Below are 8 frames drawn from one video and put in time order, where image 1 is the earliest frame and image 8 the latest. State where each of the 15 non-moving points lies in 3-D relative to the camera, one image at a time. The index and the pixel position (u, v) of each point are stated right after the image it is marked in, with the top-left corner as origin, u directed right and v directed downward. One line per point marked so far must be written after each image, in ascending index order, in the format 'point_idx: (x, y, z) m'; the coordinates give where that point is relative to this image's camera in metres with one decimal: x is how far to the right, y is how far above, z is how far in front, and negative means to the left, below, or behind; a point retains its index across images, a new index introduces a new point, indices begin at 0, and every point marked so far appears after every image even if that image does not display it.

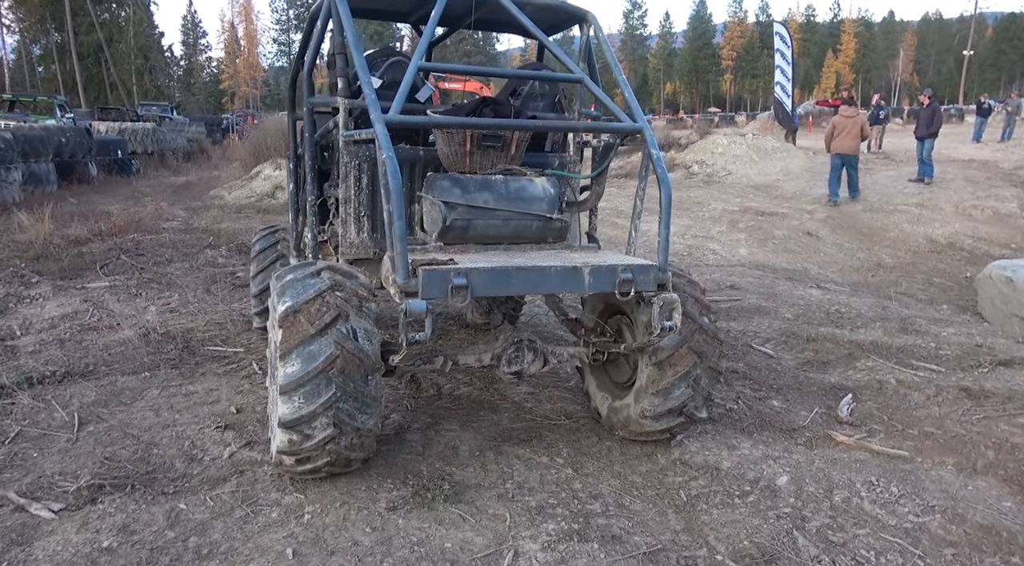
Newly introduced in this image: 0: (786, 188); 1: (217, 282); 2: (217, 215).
0: (+4.7, +1.6, +12.5) m
1: (-2.4, 0.0, +5.9) m
2: (-4.3, +1.0, +10.6) m
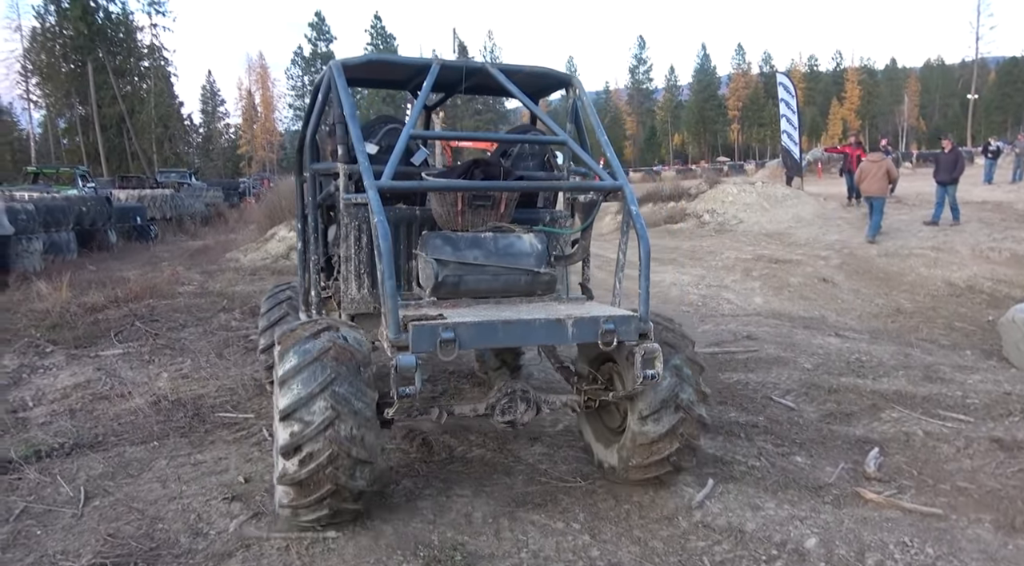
0: (+4.9, +0.8, +12.5) m
1: (-2.3, -0.5, +5.9) m
2: (-4.1, +0.1, +10.7) m
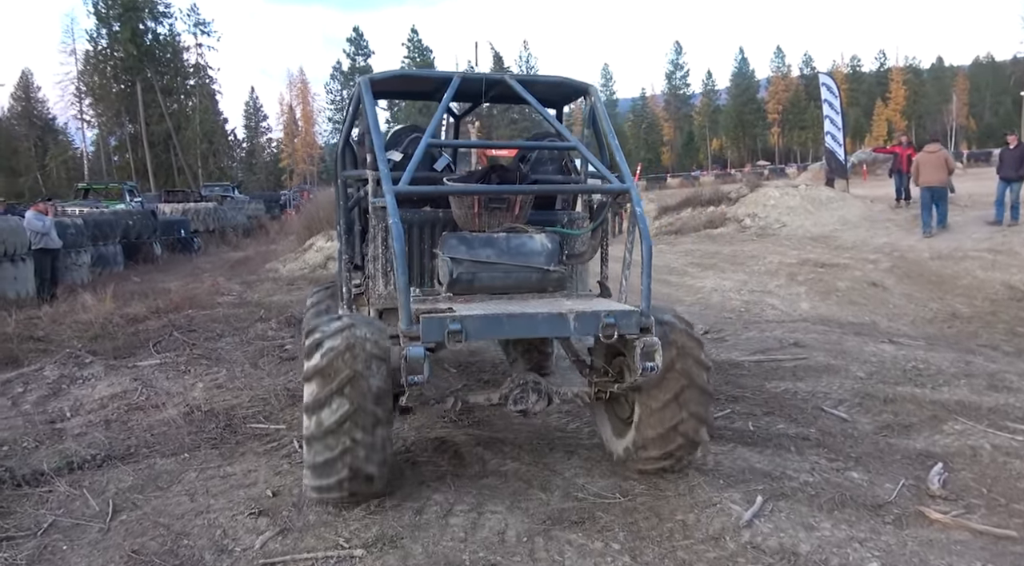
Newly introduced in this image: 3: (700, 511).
0: (+5.5, +0.8, +12.1) m
1: (-2.0, -0.6, +5.8) m
2: (-3.6, -0.1, +10.8) m
3: (+0.7, -0.9, +2.8) m
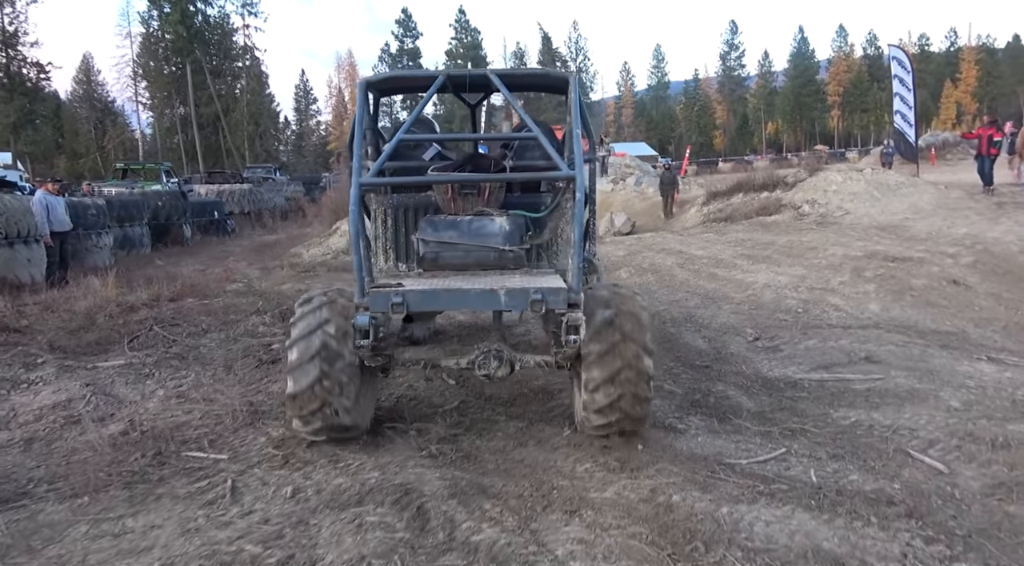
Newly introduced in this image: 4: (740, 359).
0: (+6.0, +0.8, +10.9) m
1: (-1.9, -0.5, +5.1) m
2: (-3.1, +0.1, +10.2) m
3: (+0.6, -0.9, +1.9) m
4: (+1.5, -0.5, +5.0) m
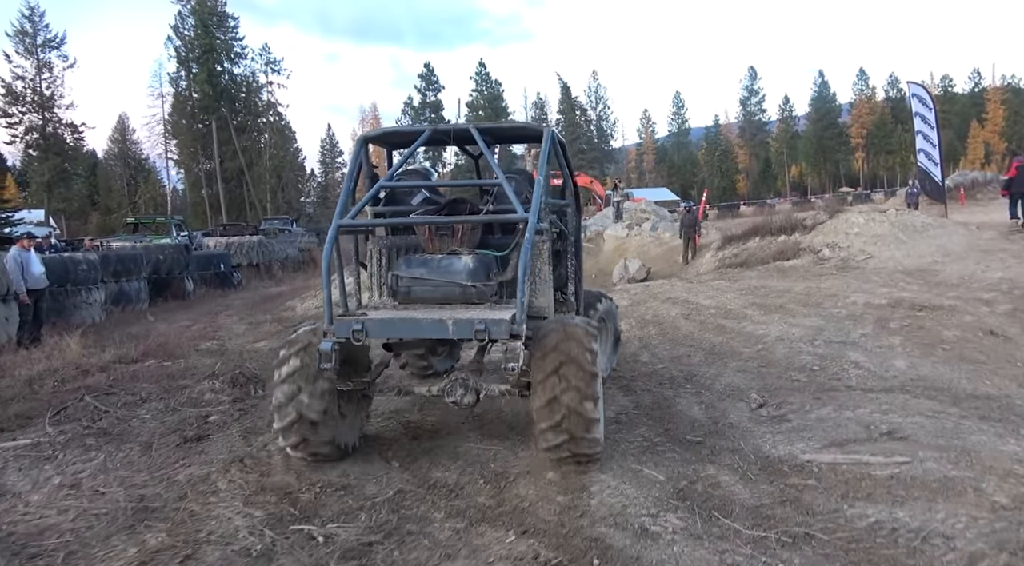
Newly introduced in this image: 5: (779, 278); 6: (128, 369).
0: (+6.0, +0.2, +10.0) m
1: (-2.1, -0.9, +4.5) m
2: (-3.2, -0.6, +9.6) m
3: (+0.3, -1.1, +1.2) m
4: (+1.3, -0.9, +4.2) m
5: (+4.1, +0.1, +11.1) m
6: (-3.4, -0.8, +6.6) m
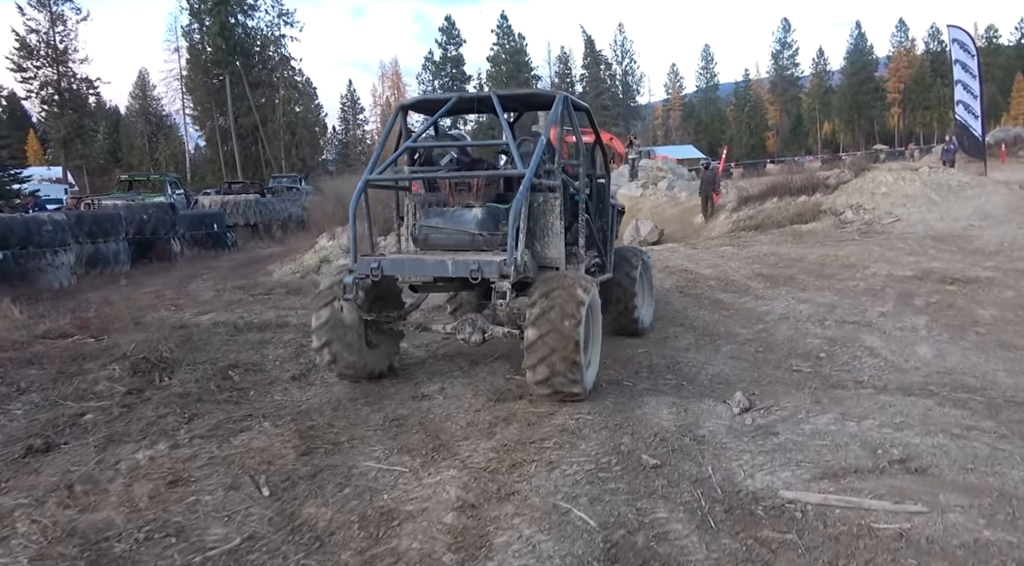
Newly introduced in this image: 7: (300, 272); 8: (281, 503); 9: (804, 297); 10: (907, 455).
0: (+5.8, +0.6, +8.9) m
1: (-2.5, -0.8, +3.7) m
2: (-3.4, -0.2, +8.9) m
3: (-0.2, -1.1, +0.4) m
4: (+0.9, -0.8, +3.4) m
5: (+3.9, +0.5, +10.0) m
6: (-3.8, -0.5, +5.8) m
7: (-3.2, +0.2, +11.0) m
8: (-0.9, -0.9, +3.0) m
9: (+2.7, -0.1, +6.7) m
10: (+1.6, -0.7, +3.0) m
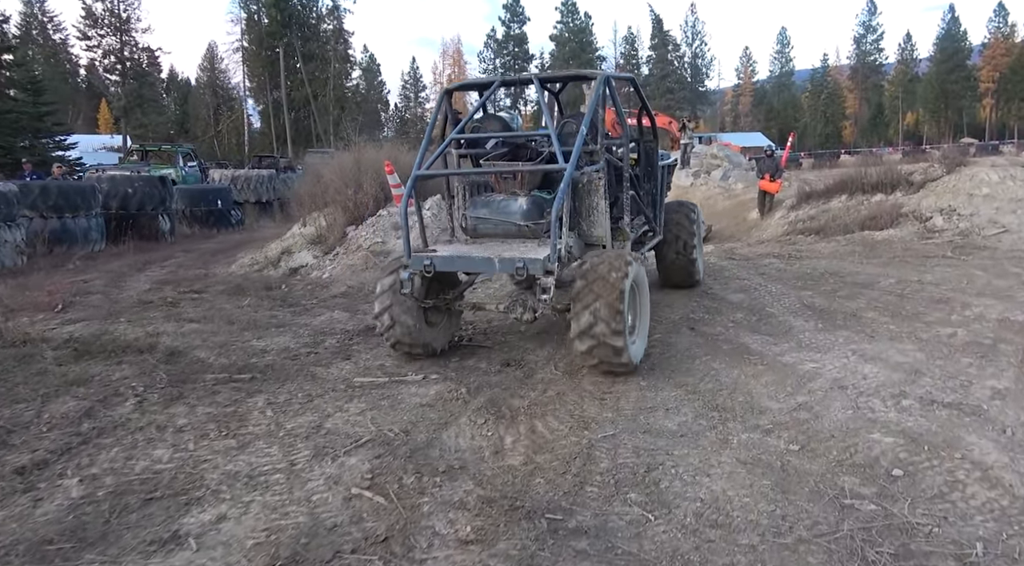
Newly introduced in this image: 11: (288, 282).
0: (+5.5, +0.2, +6.5) m
1: (-3.2, -0.9, +2.0) m
2: (-3.7, -0.2, +7.2) m
3: (-1.2, -1.4, -1.5) m
4: (+0.2, -1.1, +1.4) m
5: (+3.7, +0.3, +7.8) m
6: (-4.3, -0.5, +4.2) m
7: (-3.2, +0.2, +9.3) m
8: (-1.7, -1.1, +1.2) m
9: (+2.3, -0.4, +4.6) m
10: (+0.9, -1.0, +1.0) m
11: (-2.6, 0.0, +8.4) m
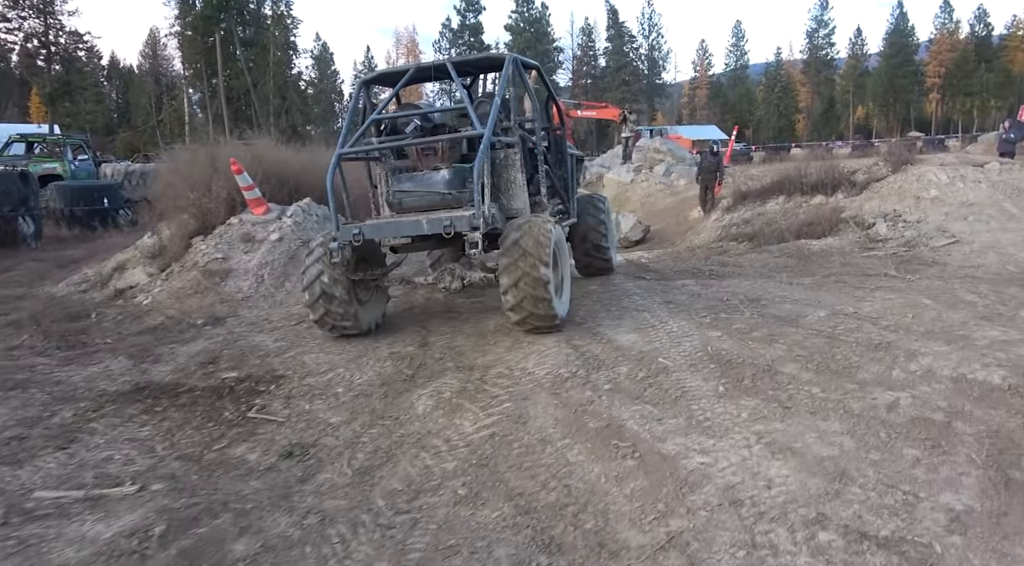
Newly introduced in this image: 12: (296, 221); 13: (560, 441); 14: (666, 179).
0: (+4.4, 0.0, +5.4) m
1: (-4.1, -1.3, +0.5) m
2: (-4.8, -0.4, +5.6) m
3: (-1.9, -1.8, -3.0) m
4: (-0.7, -1.4, 0.0) m
5: (+2.5, +0.1, +6.5) m
6: (-5.3, -0.8, +2.6) m
7: (-4.5, 0.0, +7.7) m
8: (-2.5, -1.4, -0.3) m
9: (+1.2, -0.7, +3.3) m
10: (+0.1, -1.3, -0.4) m
11: (-3.8, -0.2, +6.9) m
12: (-2.3, +0.6, +7.7) m
13: (+0.2, -0.7, +3.4) m
14: (+4.0, +2.8, +19.1) m
